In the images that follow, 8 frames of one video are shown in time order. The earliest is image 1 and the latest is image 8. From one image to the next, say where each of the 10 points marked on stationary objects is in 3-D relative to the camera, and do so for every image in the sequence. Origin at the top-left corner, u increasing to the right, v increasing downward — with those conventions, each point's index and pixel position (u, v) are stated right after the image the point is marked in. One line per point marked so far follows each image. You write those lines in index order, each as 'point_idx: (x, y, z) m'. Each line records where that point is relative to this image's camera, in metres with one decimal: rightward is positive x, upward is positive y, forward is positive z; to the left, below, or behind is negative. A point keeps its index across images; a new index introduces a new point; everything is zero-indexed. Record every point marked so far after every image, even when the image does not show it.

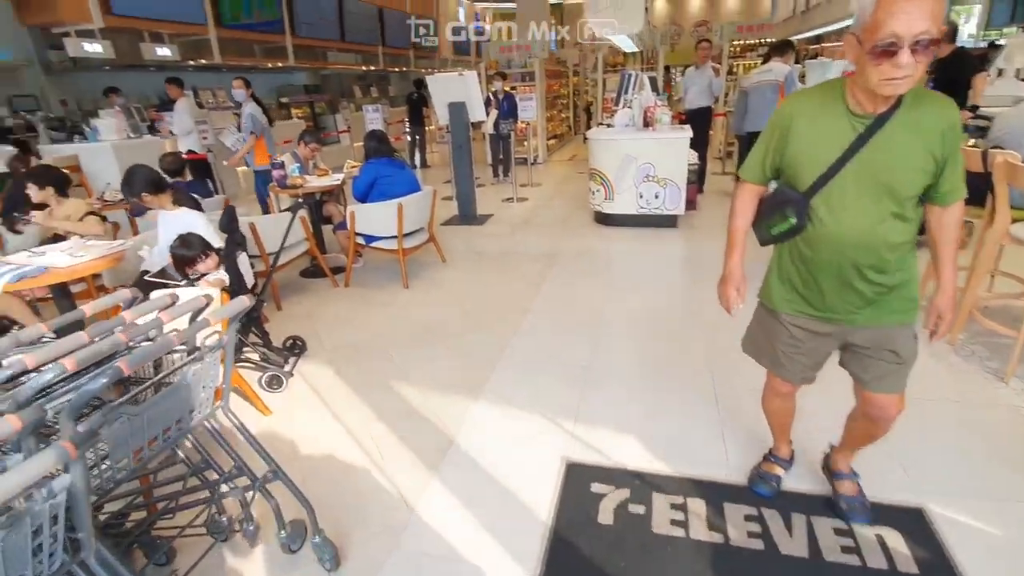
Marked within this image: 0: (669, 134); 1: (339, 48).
0: (+1.5, +1.4, +4.8) m
1: (-3.4, +4.7, +9.9) m
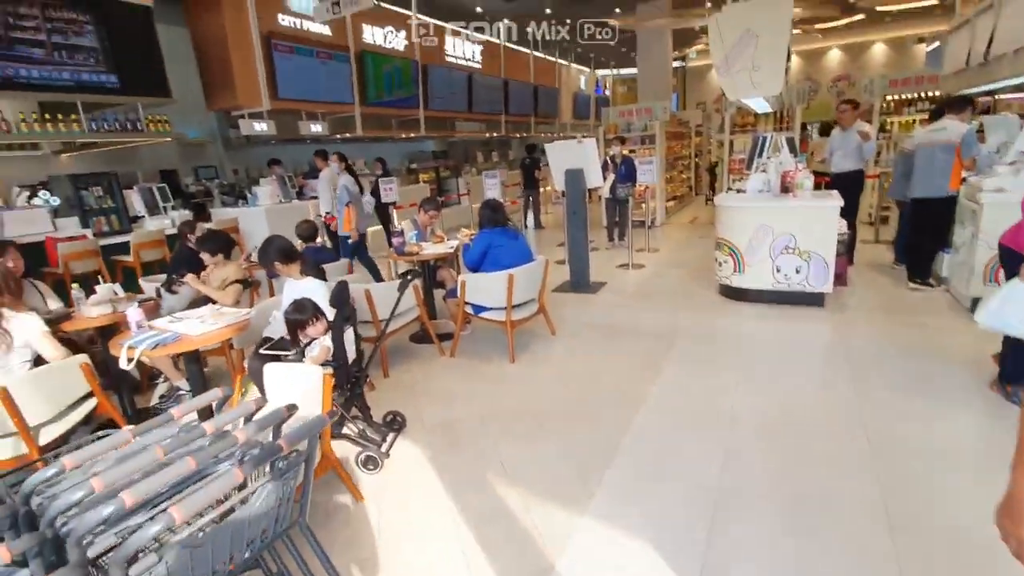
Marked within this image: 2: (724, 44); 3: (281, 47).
0: (+2.5, +0.7, +4.2) m
1: (-1.0, +3.6, +10.6) m
2: (+2.1, +2.4, +4.9) m
3: (-3.0, +3.1, +6.6) m
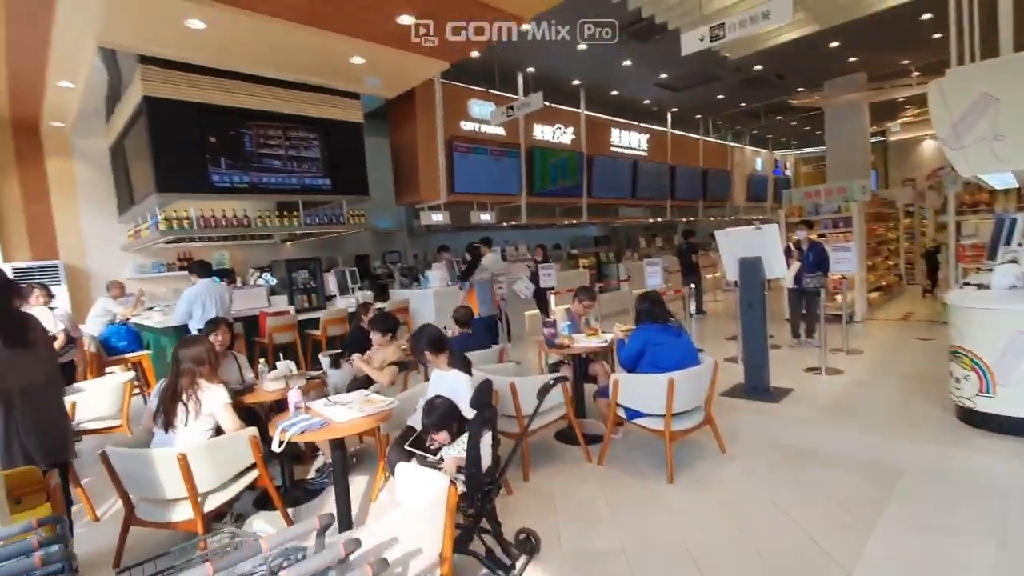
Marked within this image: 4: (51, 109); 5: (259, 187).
0: (+3.6, -0.1, +3.0) m
1: (+2.4, +1.7, +10.5) m
2: (+3.5, +1.4, +4.1) m
3: (-0.7, +2.0, +7.3) m
4: (-5.4, +2.1, +5.9) m
5: (-2.9, +1.2, +5.9) m
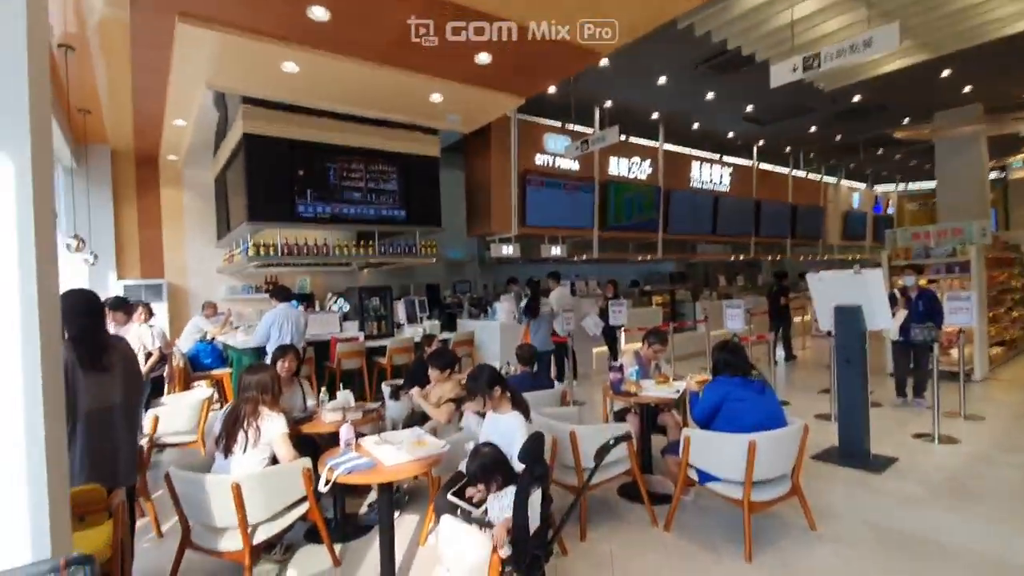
0: (+3.9, -0.5, +2.3) m
1: (+3.9, +0.9, +10.0) m
2: (+4.0, +1.0, +3.5) m
3: (+0.3, +1.5, +7.3) m
4: (-4.5, +1.9, +6.6) m
5: (-2.1, +0.8, +6.1) m
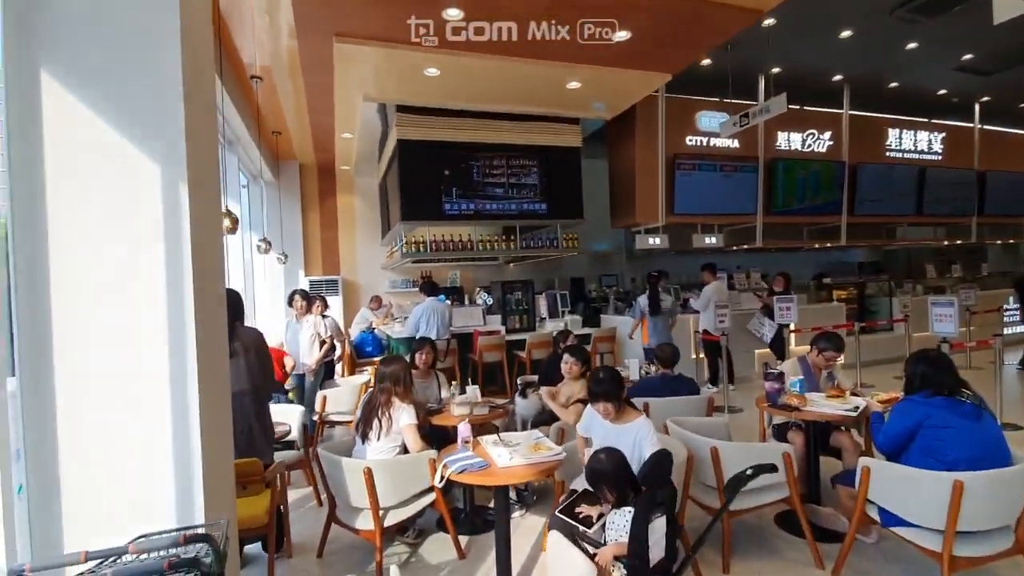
0: (+4.2, -0.5, +0.9) m
1: (+6.5, +1.1, +8.3) m
2: (+4.7, +1.0, +2.0) m
3: (+2.3, +1.6, +6.7) m
4: (-2.5, +2.0, +7.4) m
5: (-0.4, +0.9, +6.3) m
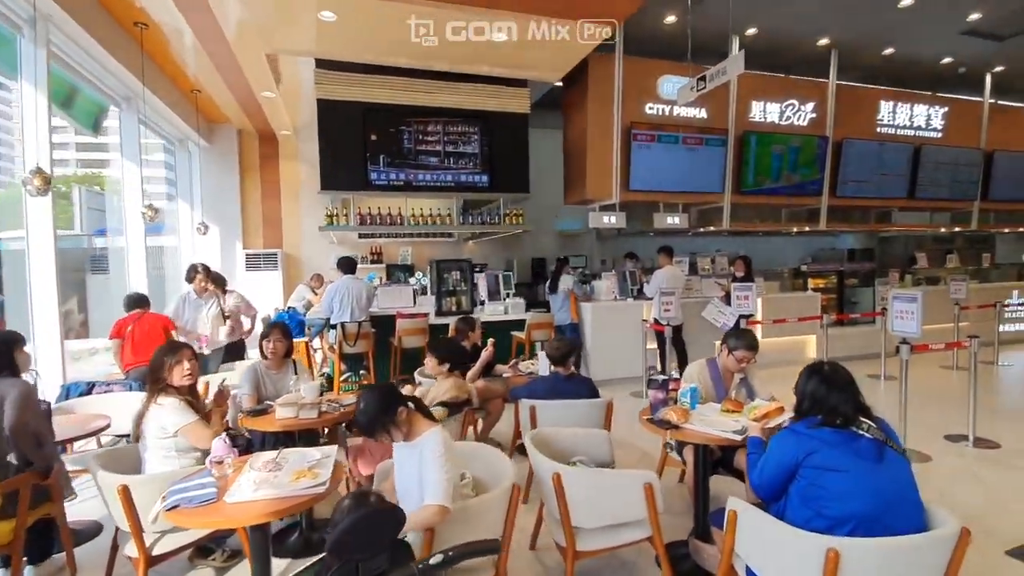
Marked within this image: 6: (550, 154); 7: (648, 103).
0: (+3.4, -0.6, +0.3) m
1: (+5.8, +1.2, +7.5) m
2: (+3.9, +1.0, +1.3) m
3: (+1.6, +1.8, +6.0) m
4: (-3.2, +2.3, +6.9) m
5: (-1.1, +1.2, +5.7) m
6: (+0.6, +2.2, +8.3) m
7: (+1.6, +2.2, +6.1) m
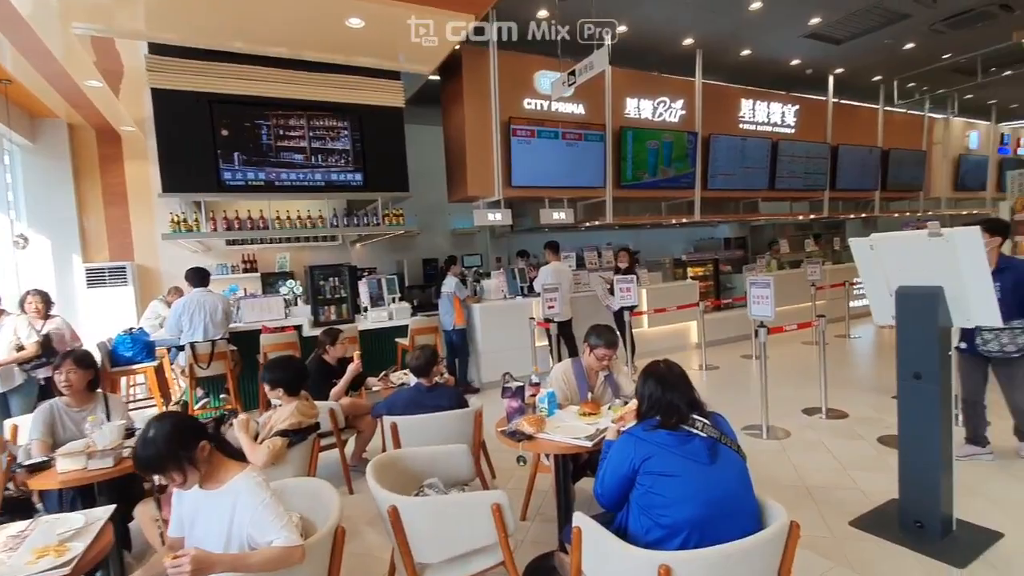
0: (+3.0, -0.4, +0.6) m
1: (+4.1, +1.5, +8.2) m
2: (+3.3, +1.1, +1.7) m
3: (+0.1, +1.8, +5.9) m
4: (-4.7, +2.1, +6.0) m
5: (-2.4, +1.1, +5.2) m
6: (-1.2, +2.2, +8.0) m
7: (+0.2, +2.3, +6.0) m
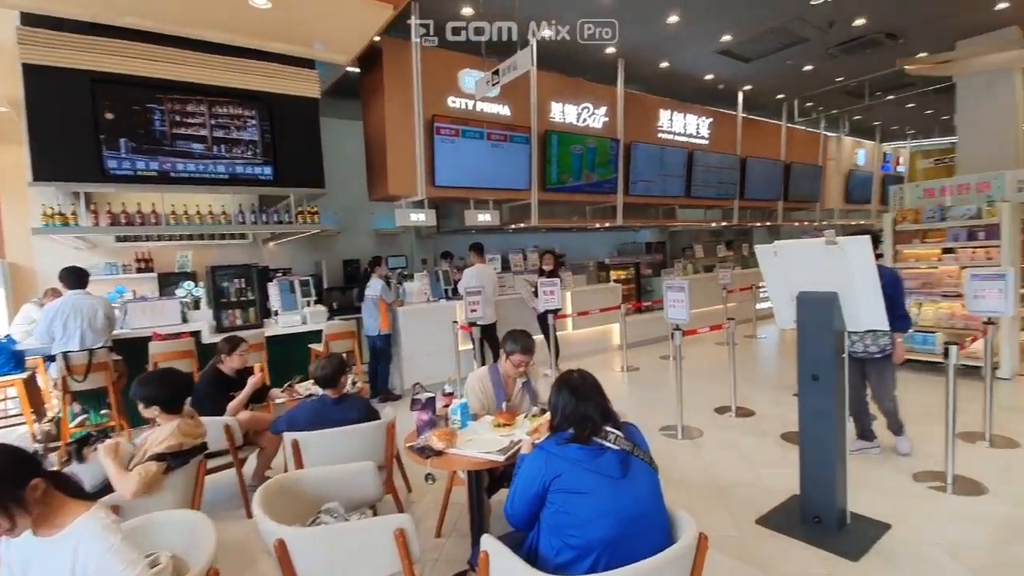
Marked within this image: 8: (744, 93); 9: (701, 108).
0: (+2.8, -0.4, +0.9) m
1: (+2.9, +1.4, +8.5) m
2: (+2.9, +1.1, +2.0) m
3: (-0.7, +1.8, +5.8) m
4: (-5.5, +2.1, +5.2) m
5: (-3.2, +1.0, +4.7) m
6: (-2.3, +2.1, +7.6) m
7: (-0.7, +2.2, +5.9) m
8: (+4.2, +3.5, +9.2) m
9: (+3.2, +3.1, +8.7) m
